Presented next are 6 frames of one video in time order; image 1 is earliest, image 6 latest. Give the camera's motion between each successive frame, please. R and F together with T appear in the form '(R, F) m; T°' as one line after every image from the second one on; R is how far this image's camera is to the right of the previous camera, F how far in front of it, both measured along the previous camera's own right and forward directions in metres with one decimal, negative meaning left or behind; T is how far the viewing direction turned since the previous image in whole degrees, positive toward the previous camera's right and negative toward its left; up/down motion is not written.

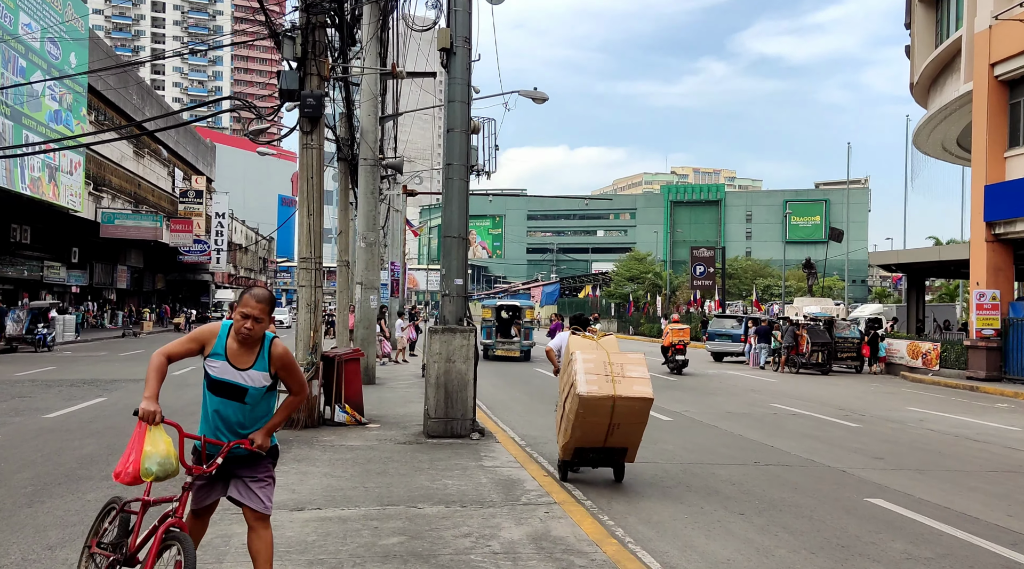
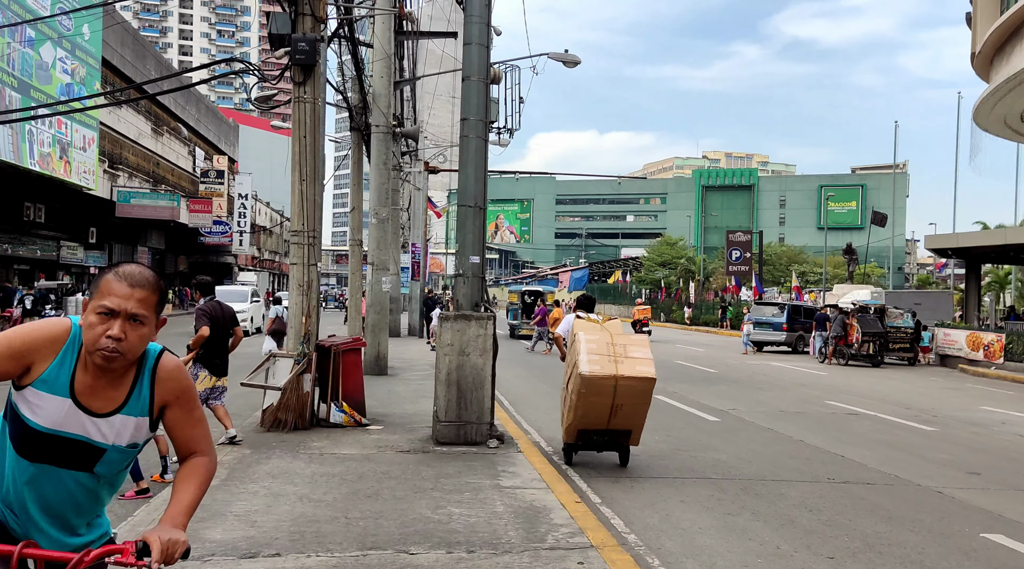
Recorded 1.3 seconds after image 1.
(0.0, +1.8) m; -2°
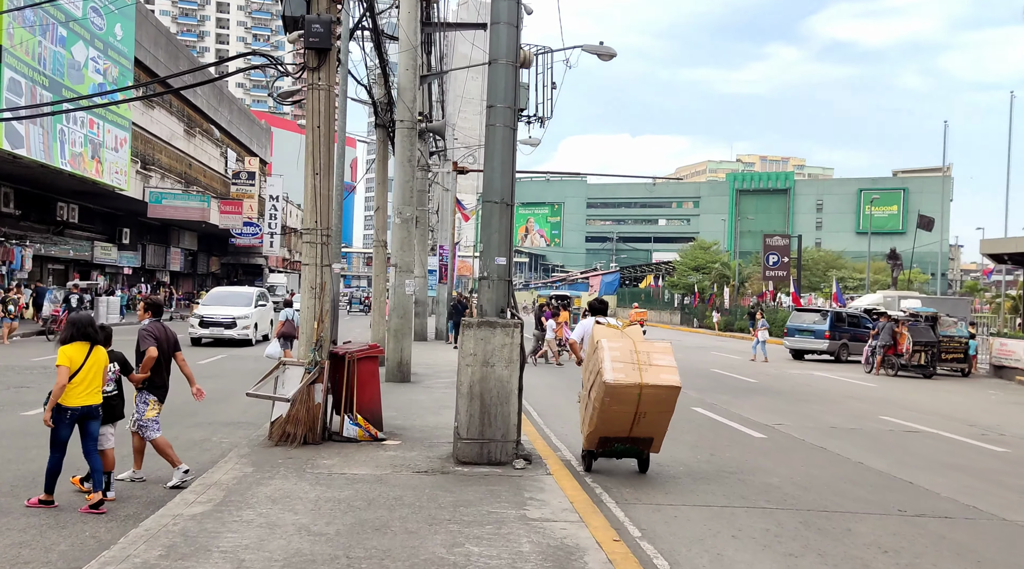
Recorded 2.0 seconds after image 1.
(0.0, +0.9) m; -2°
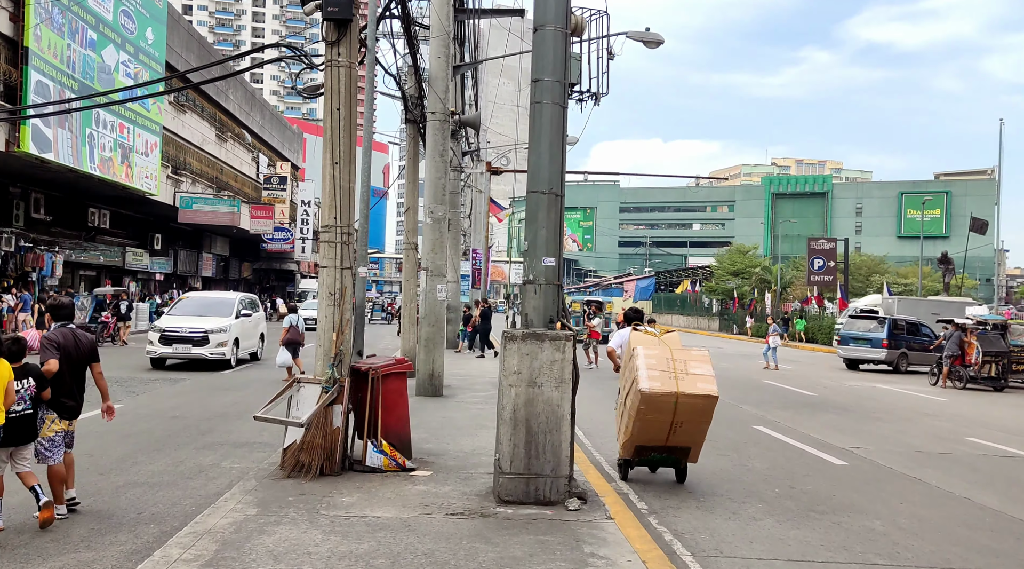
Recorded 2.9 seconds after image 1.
(-0.2, +1.3) m; -2°
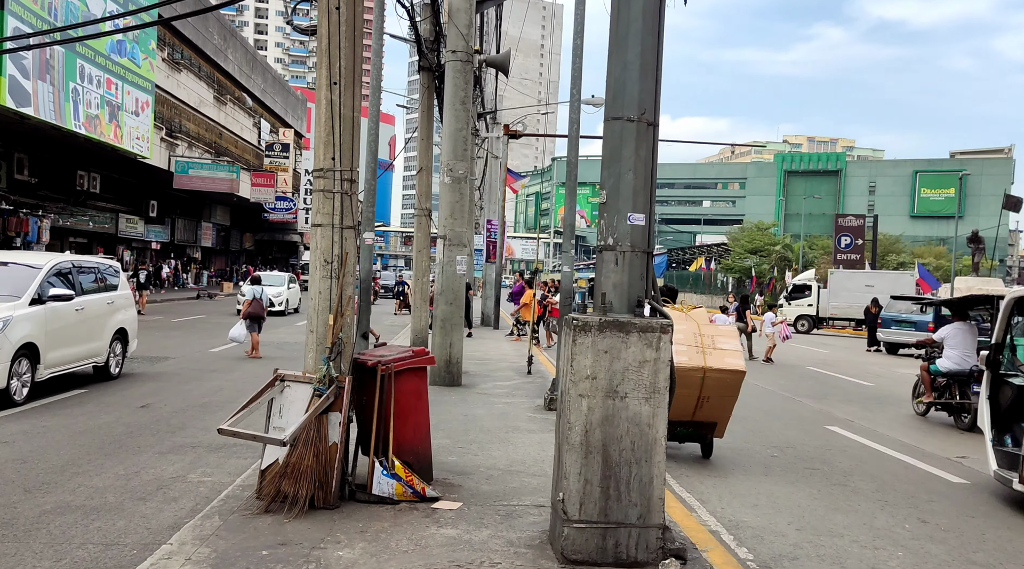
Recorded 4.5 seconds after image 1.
(-0.4, +2.1) m; 0°
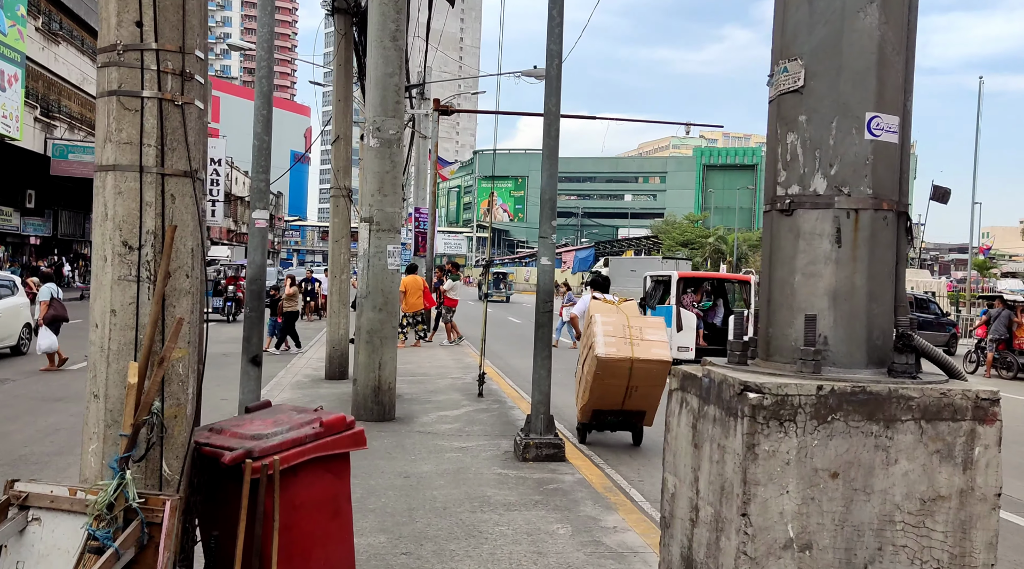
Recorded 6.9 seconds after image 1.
(-0.3, +3.1) m; +5°
